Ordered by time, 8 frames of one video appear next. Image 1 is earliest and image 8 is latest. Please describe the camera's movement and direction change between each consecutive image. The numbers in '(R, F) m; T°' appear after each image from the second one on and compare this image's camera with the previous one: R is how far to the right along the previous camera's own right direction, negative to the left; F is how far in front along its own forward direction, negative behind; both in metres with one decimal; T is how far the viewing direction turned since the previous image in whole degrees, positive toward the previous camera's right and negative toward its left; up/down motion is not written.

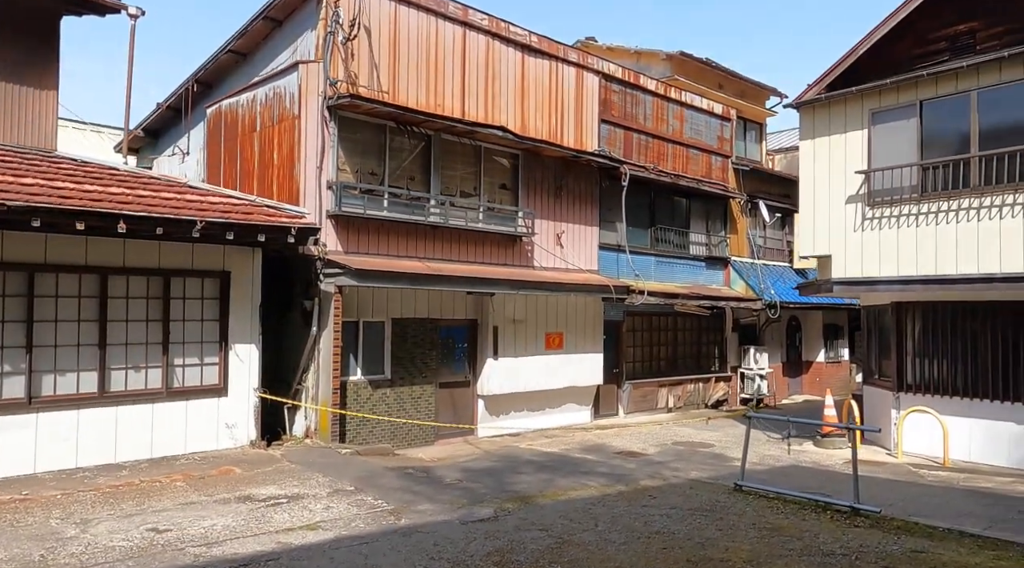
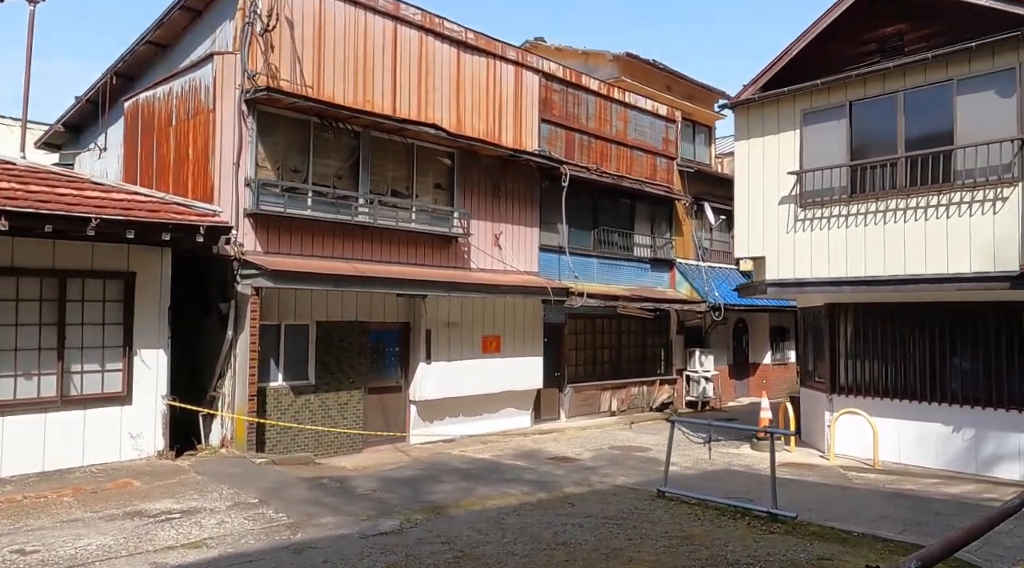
(+0.5, +0.3) m; +3°
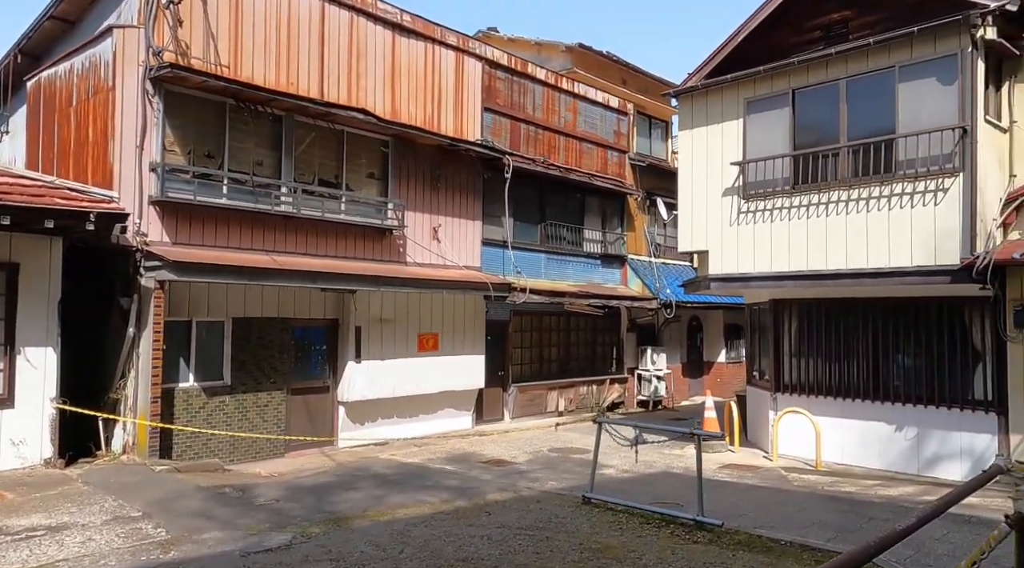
(+0.6, +0.5) m; +2°
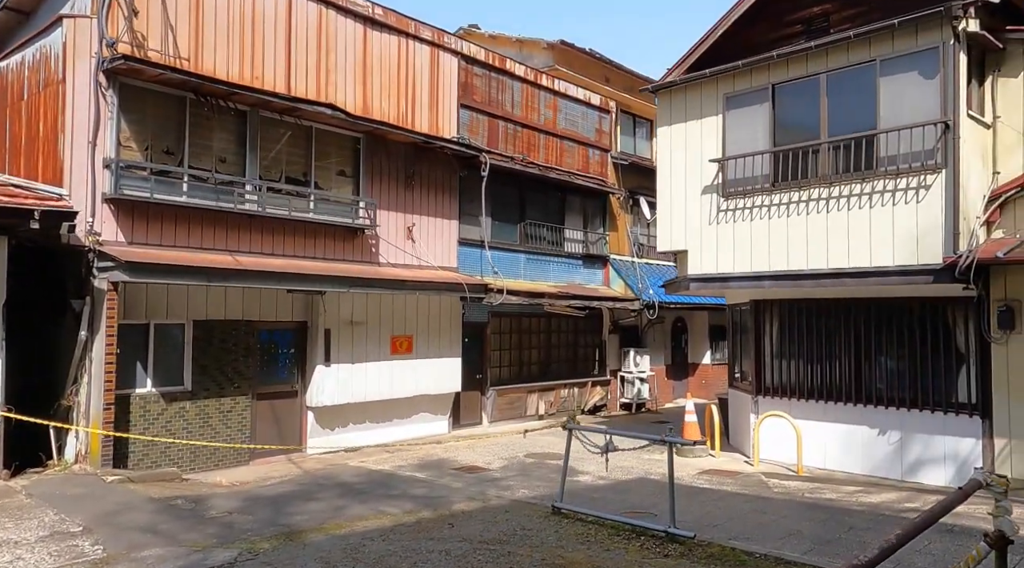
(+0.3, +0.3) m; +1°
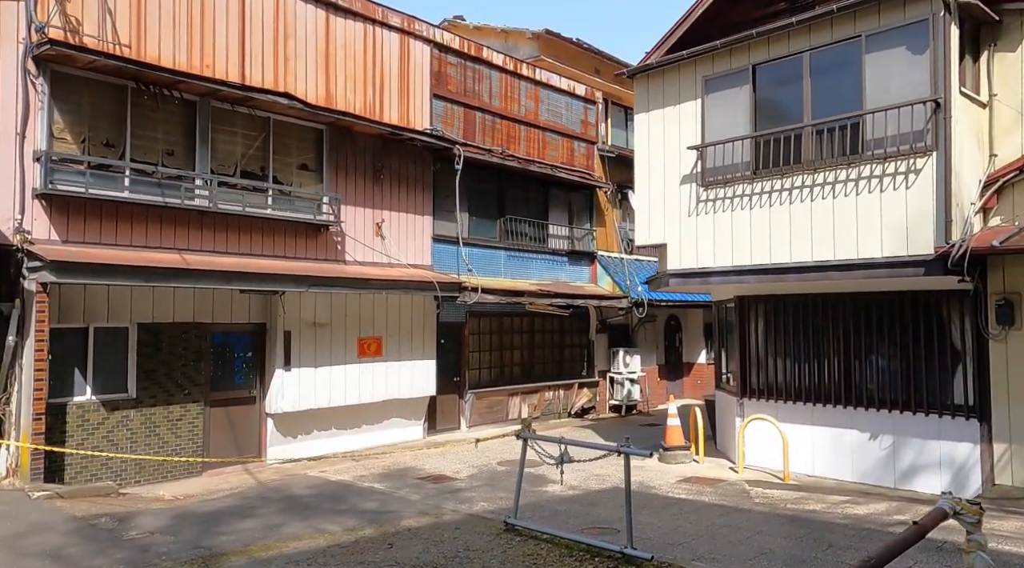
(+0.6, +0.6) m; -1°
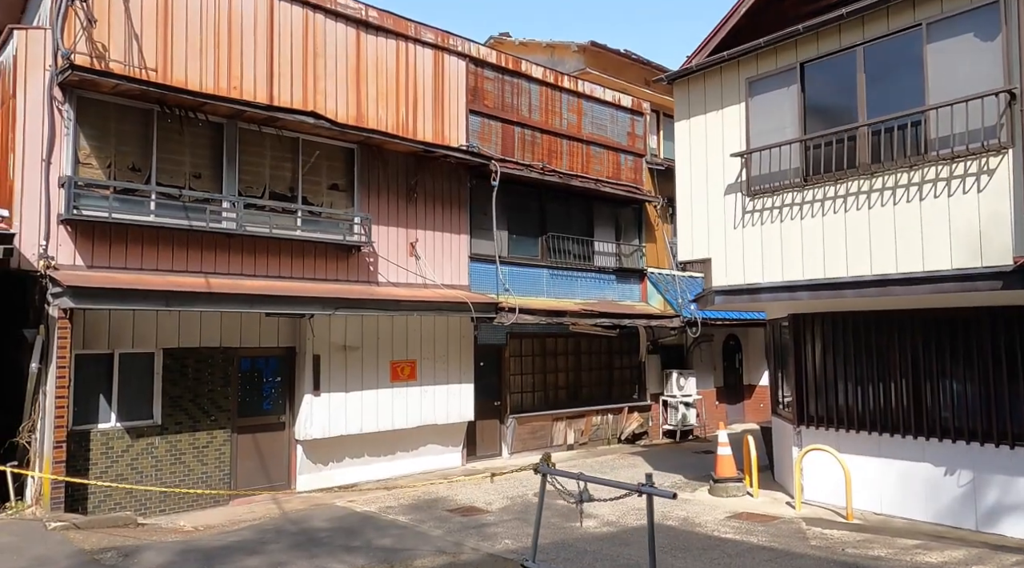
(+0.4, +0.5) m; -5°
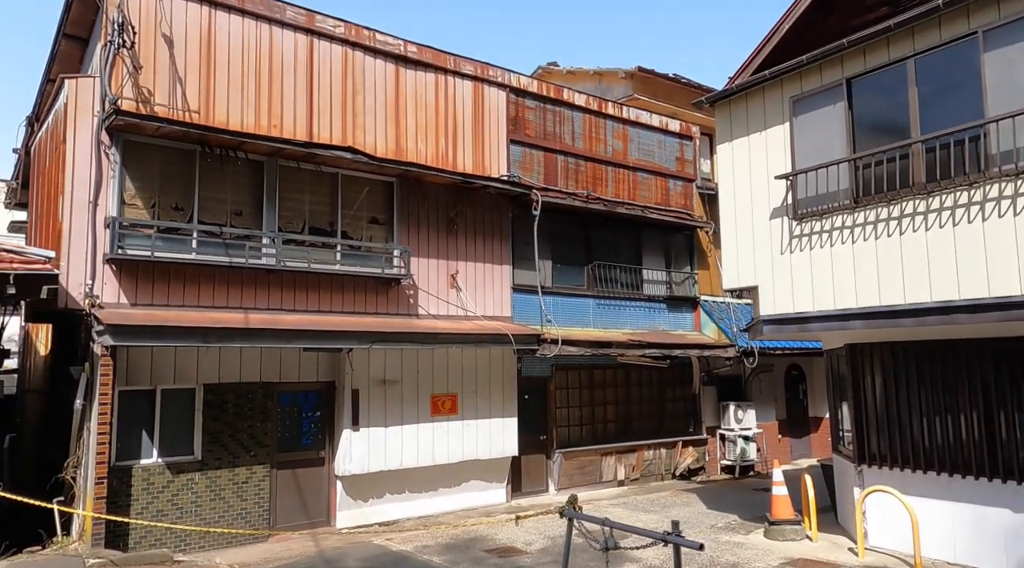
(+0.3, +0.2) m; -5°
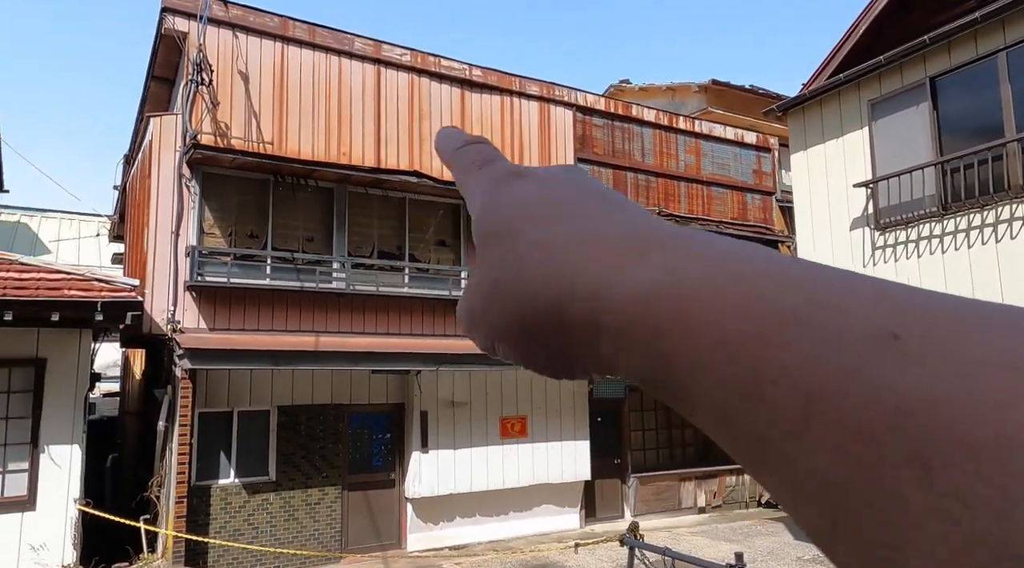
(+0.2, +0.1) m; -7°
